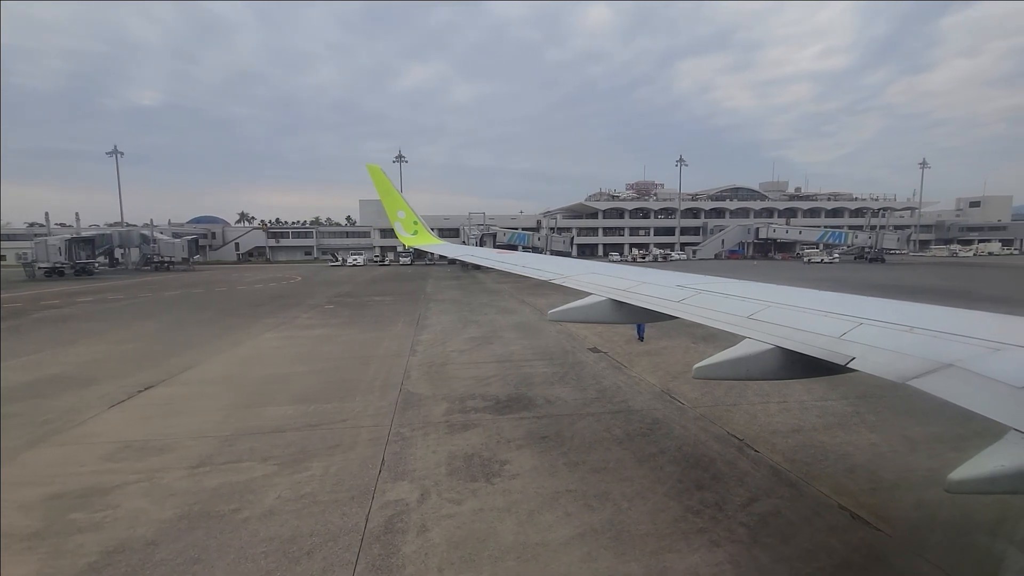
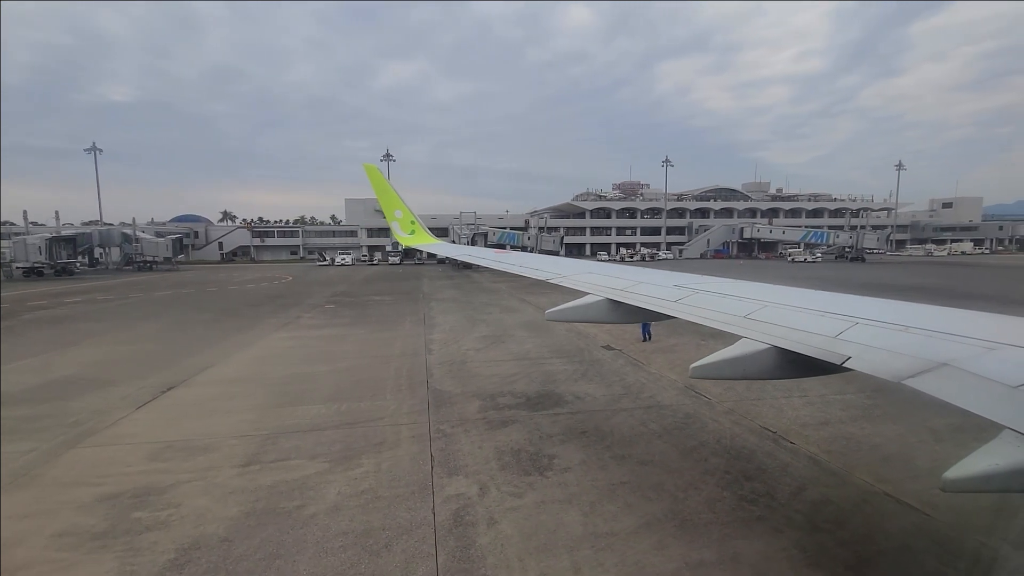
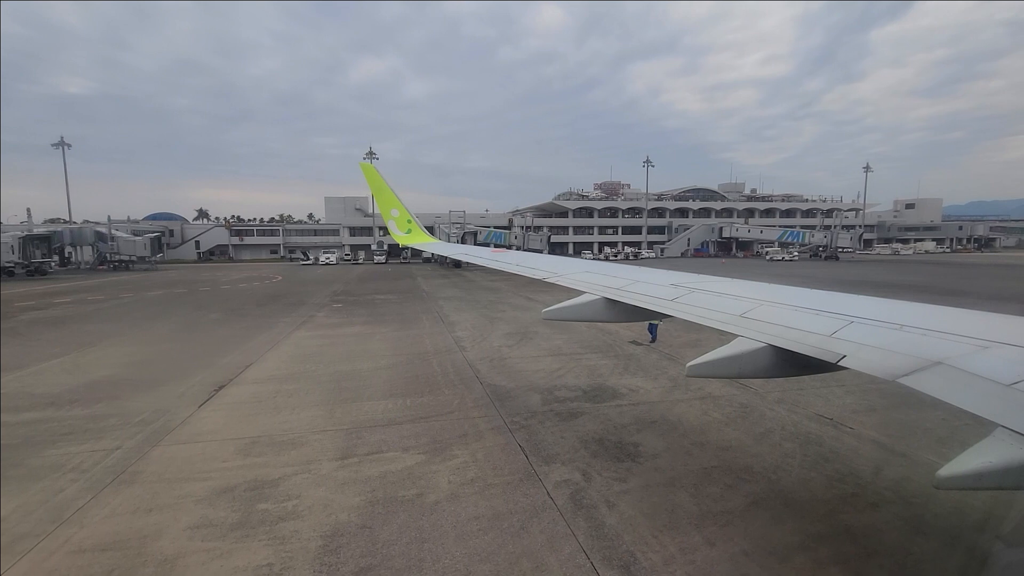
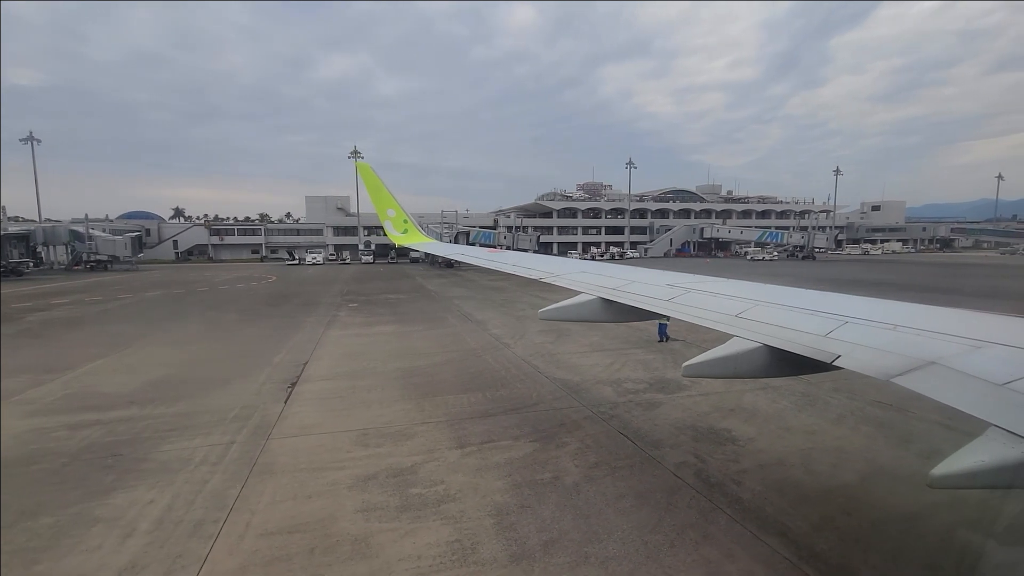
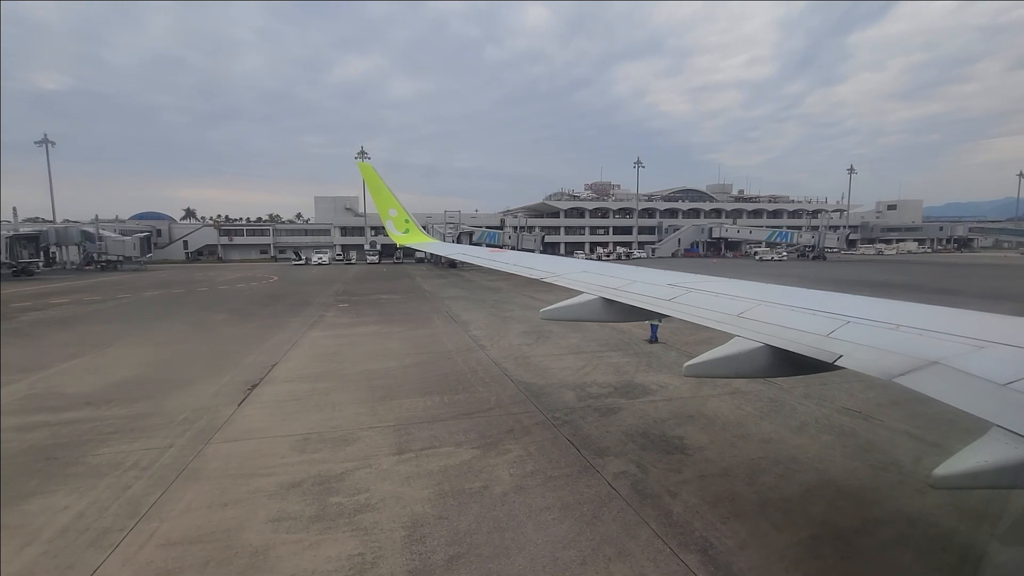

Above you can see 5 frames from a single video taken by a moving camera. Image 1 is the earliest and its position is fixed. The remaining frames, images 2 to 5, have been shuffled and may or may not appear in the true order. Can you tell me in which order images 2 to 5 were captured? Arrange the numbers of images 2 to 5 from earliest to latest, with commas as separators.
2, 3, 5, 4
